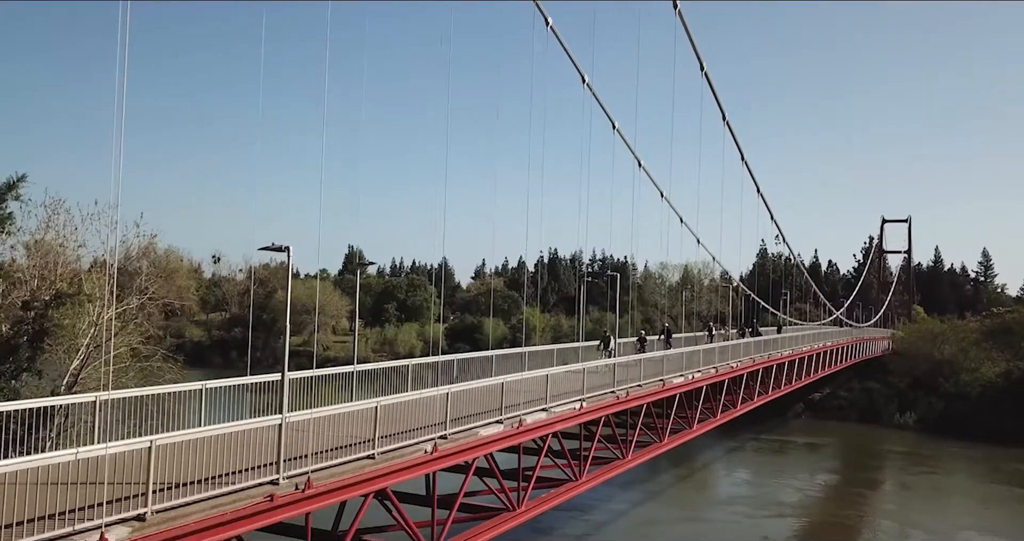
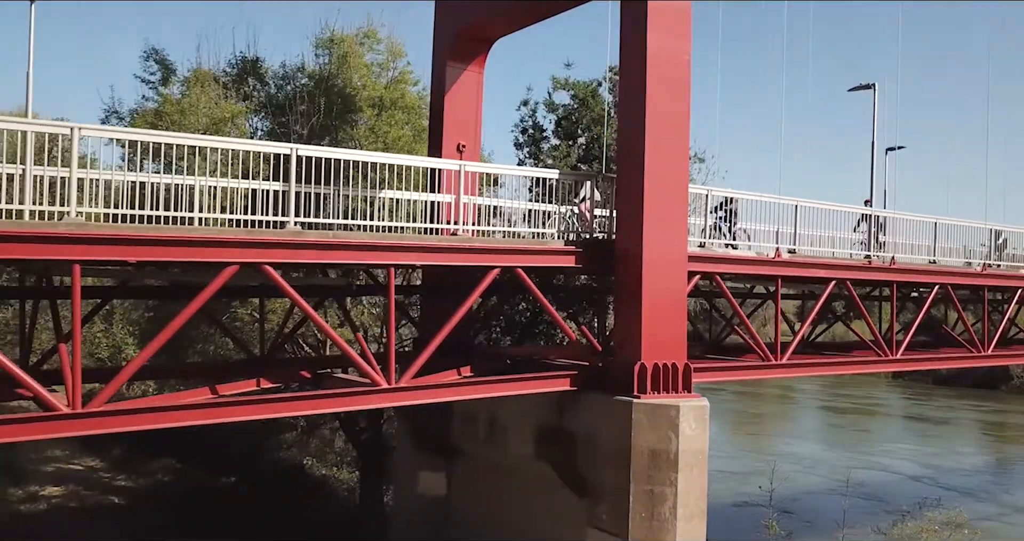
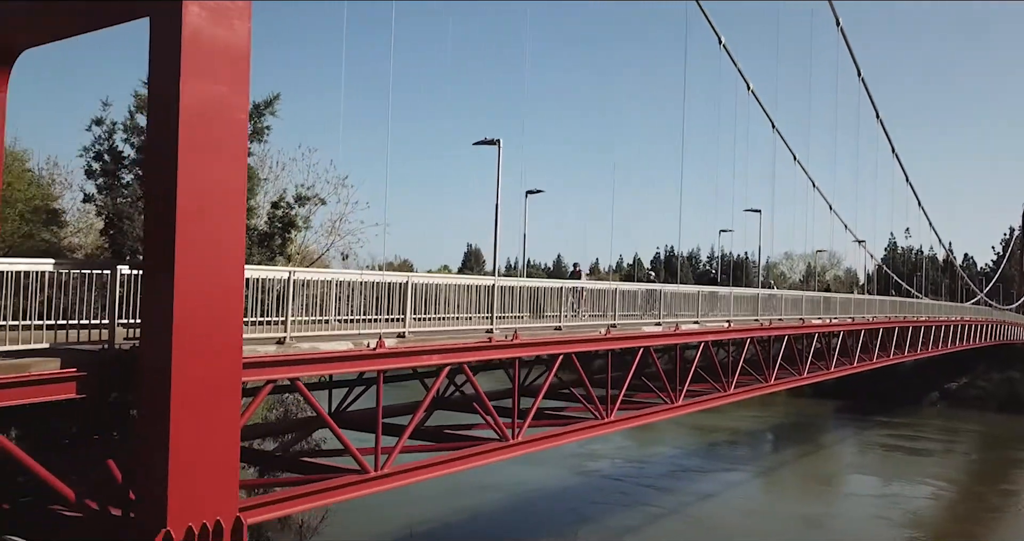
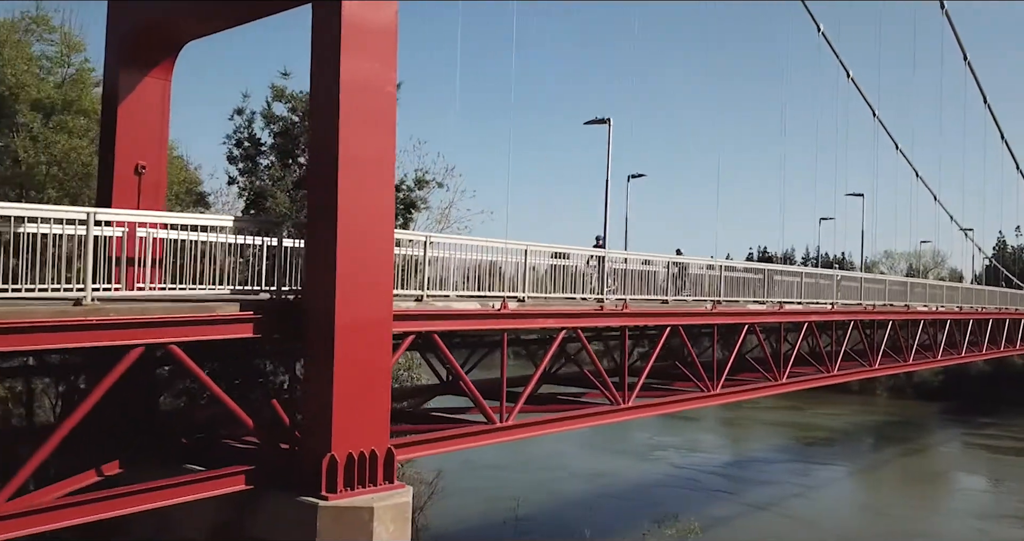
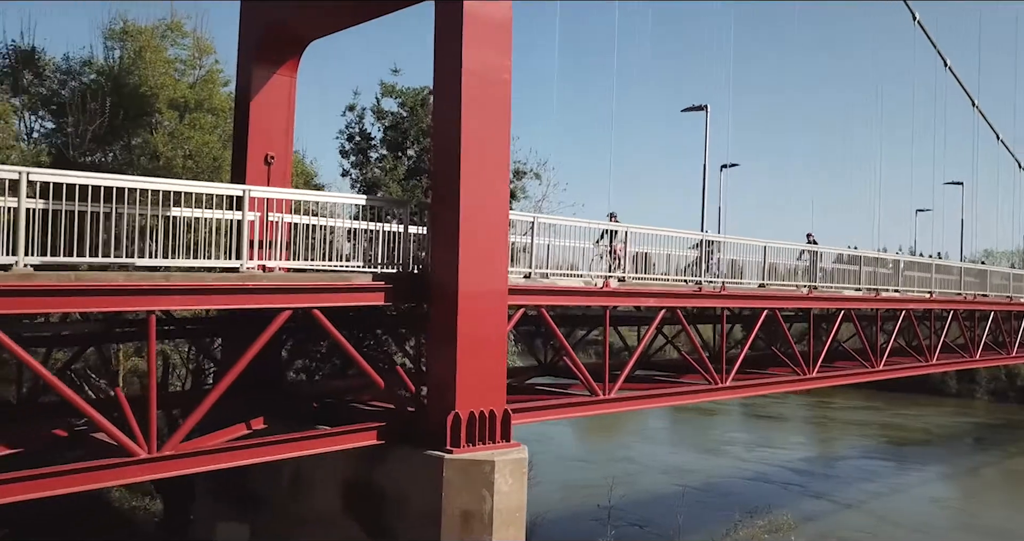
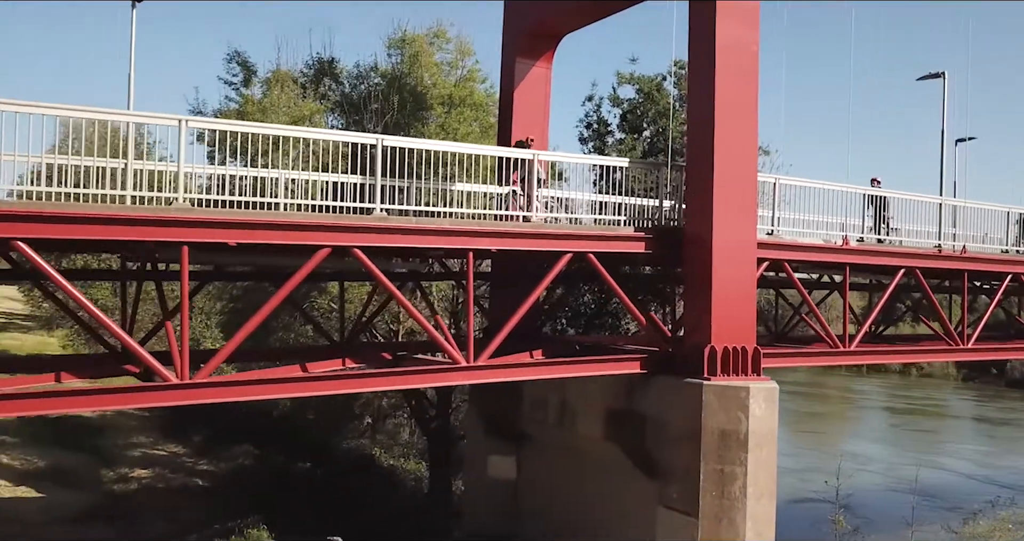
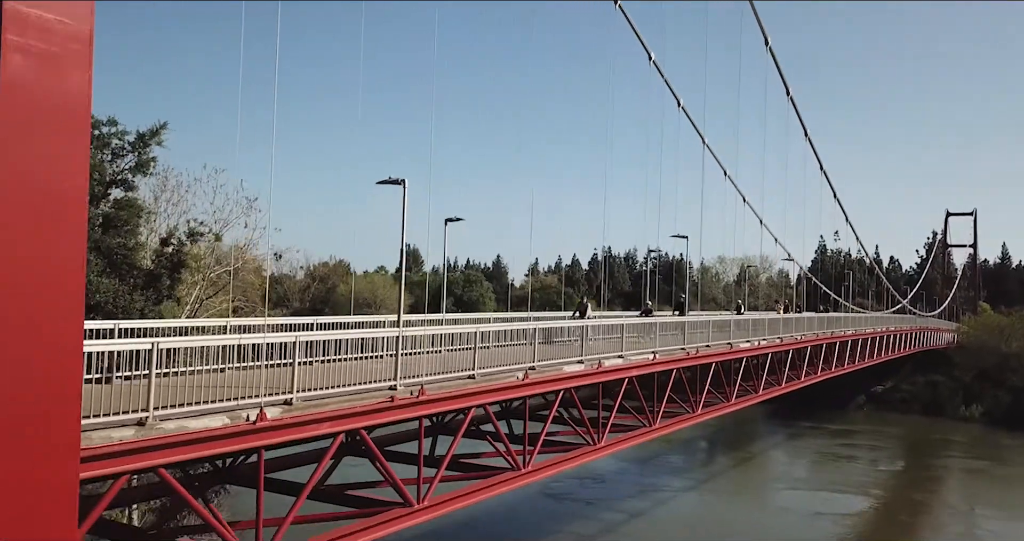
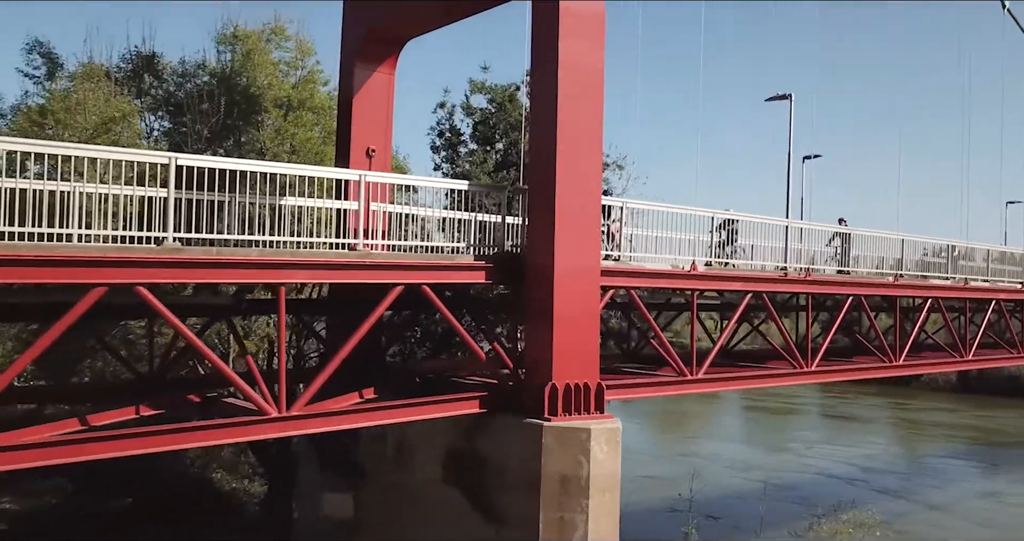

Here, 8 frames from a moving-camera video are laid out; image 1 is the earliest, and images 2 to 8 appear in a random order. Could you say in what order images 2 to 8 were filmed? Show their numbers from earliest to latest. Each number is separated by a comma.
7, 3, 4, 5, 8, 2, 6
